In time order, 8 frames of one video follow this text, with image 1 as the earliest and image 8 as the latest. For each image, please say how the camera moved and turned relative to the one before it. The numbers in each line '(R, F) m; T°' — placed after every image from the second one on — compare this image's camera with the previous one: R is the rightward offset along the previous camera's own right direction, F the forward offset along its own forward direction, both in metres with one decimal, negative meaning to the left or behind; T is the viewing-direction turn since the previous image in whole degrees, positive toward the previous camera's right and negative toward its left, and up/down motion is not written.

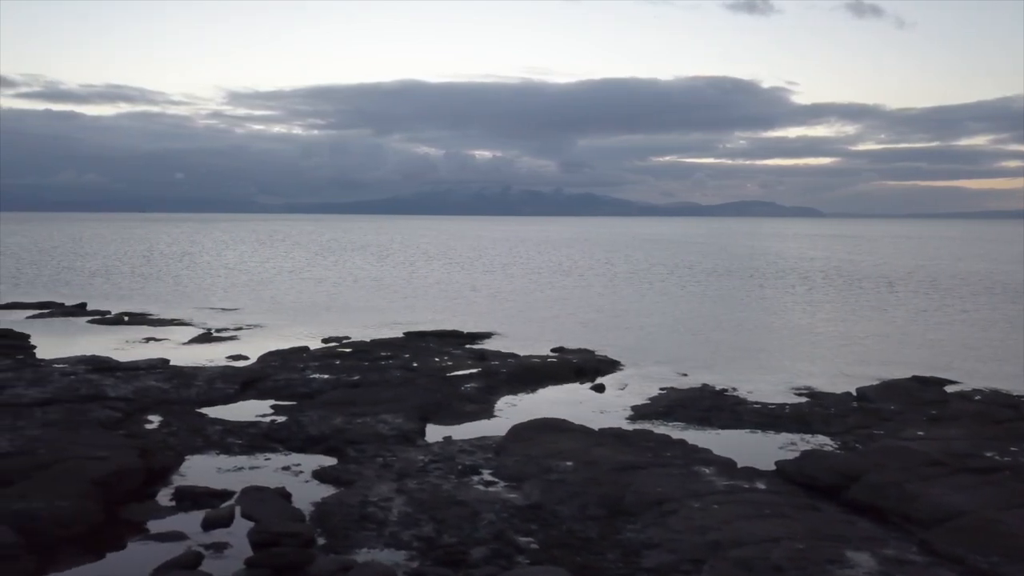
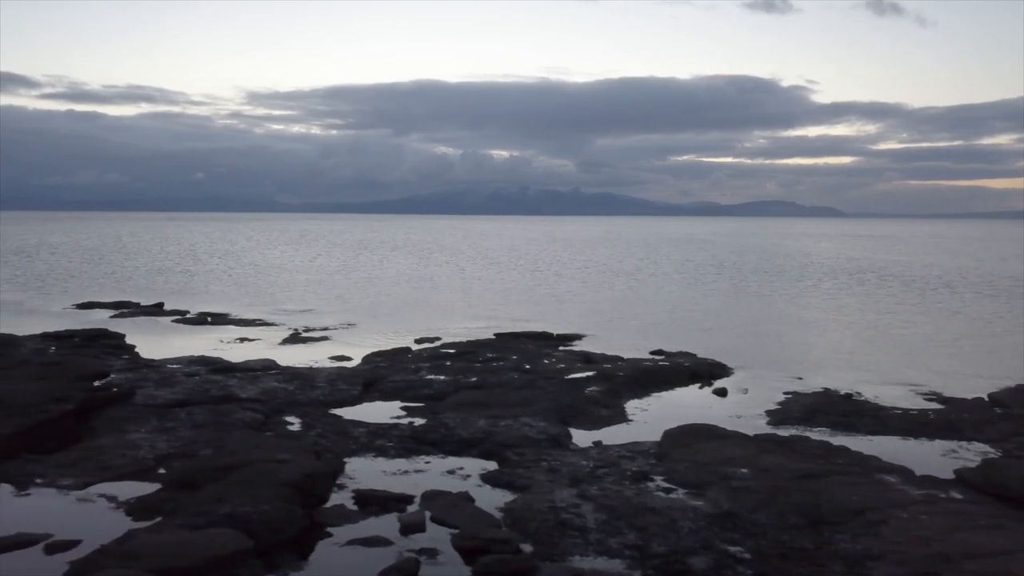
(-3.6, +0.2) m; -1°
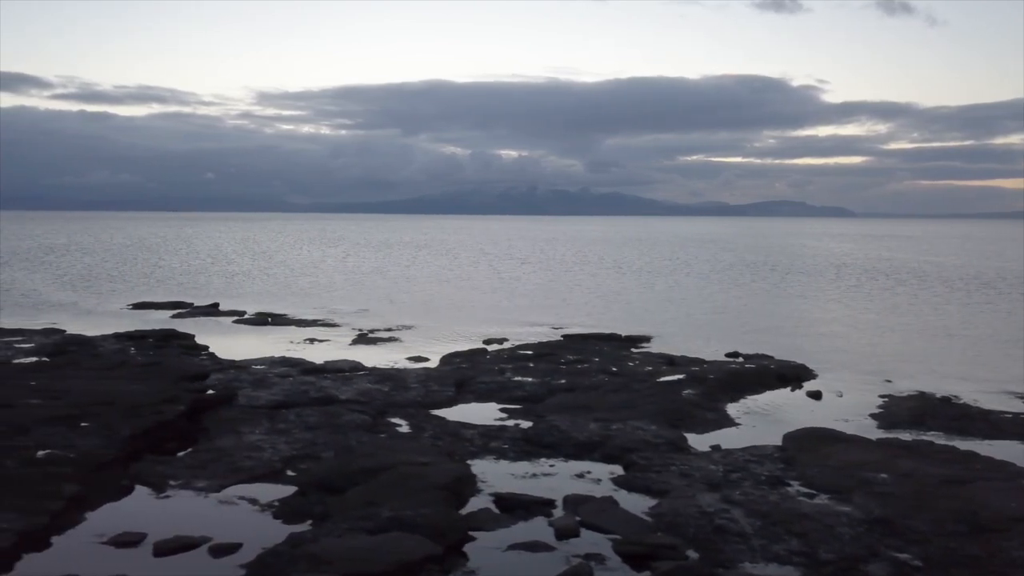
(-2.9, +0.1) m; -1°
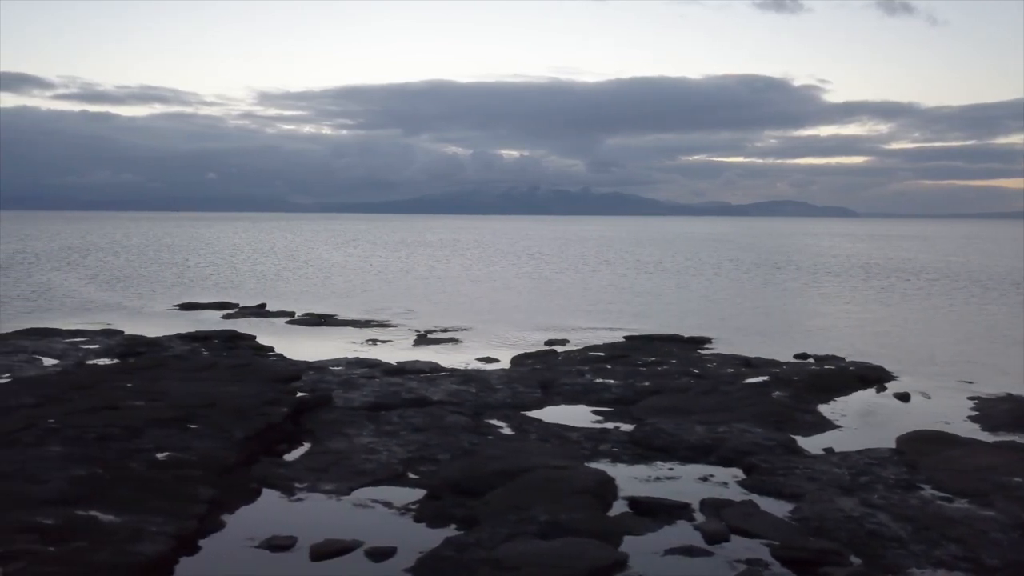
(-2.9, +0.1) m; 0°
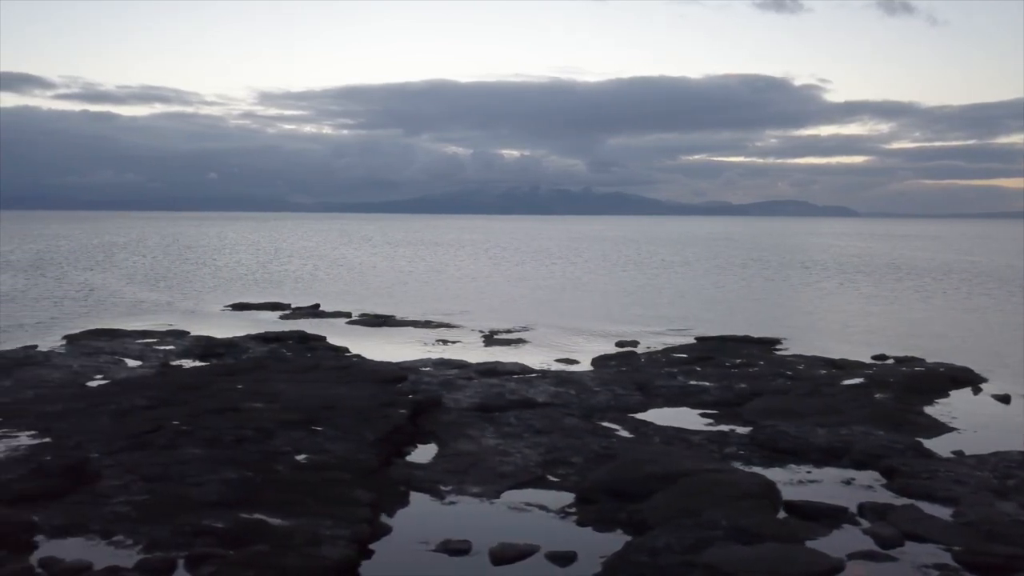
(-3.3, +0.1) m; 0°
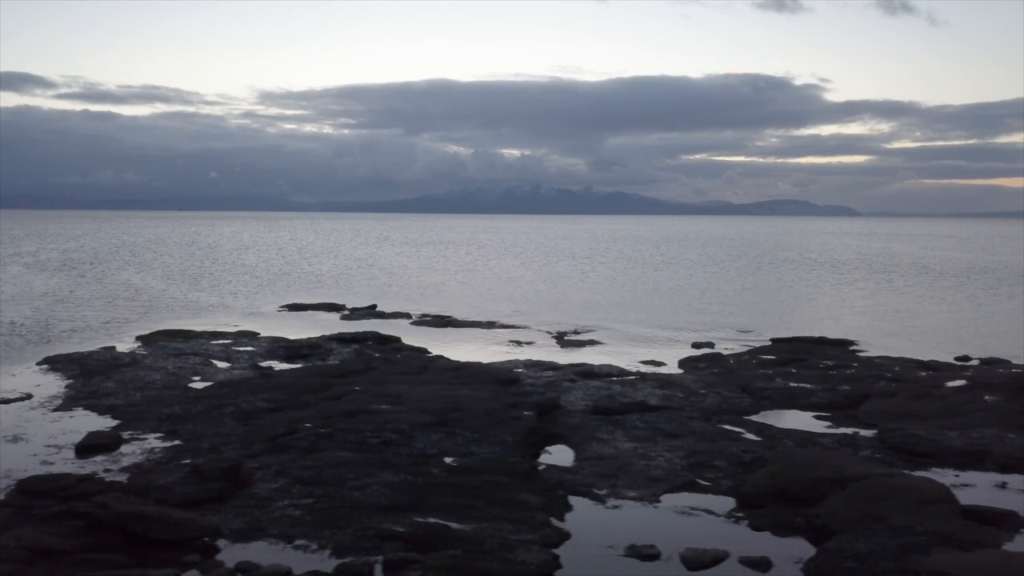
(-3.5, +0.1) m; 0°
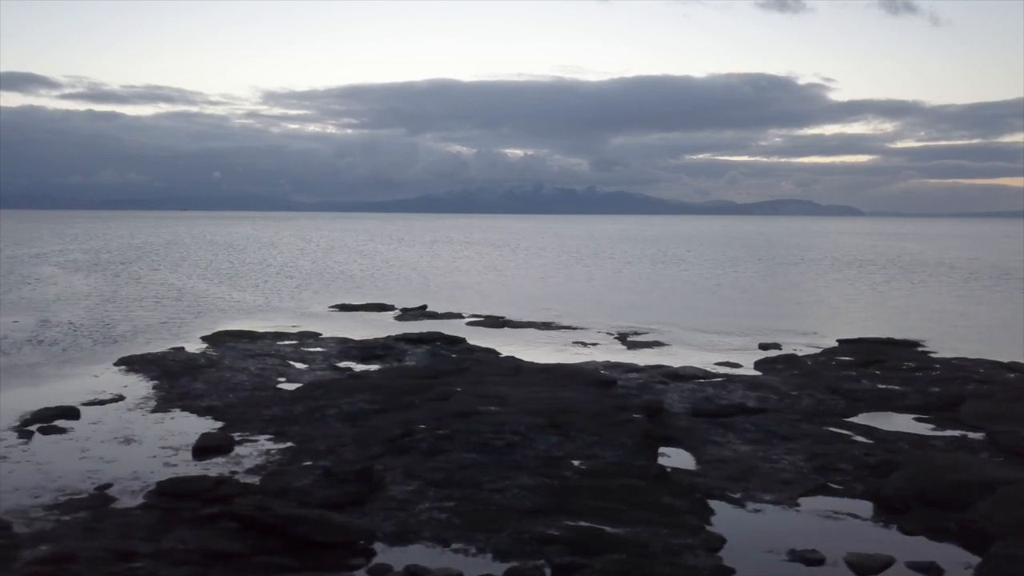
(-2.9, +0.1) m; 0°
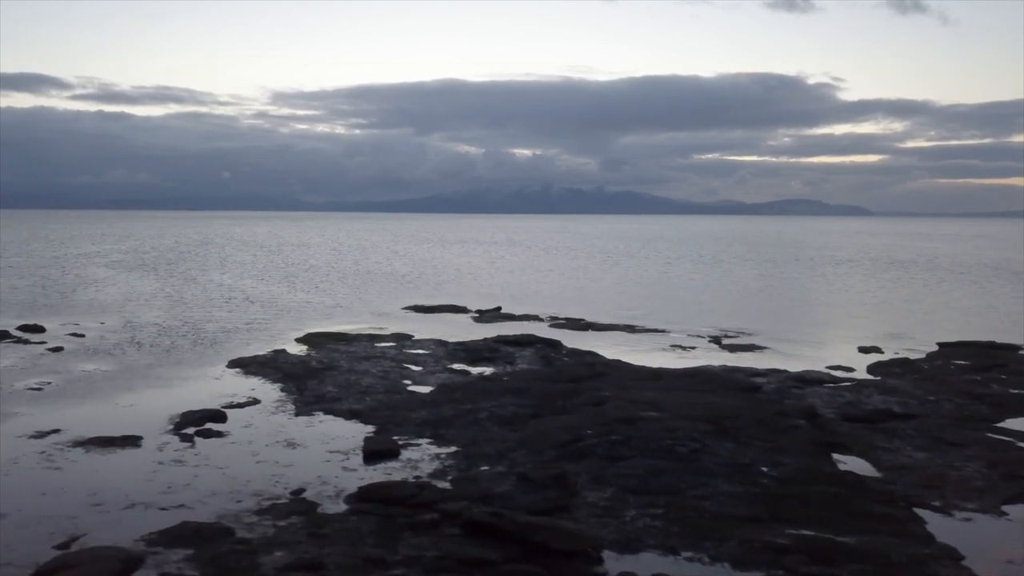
(-4.2, +0.1) m; -1°
